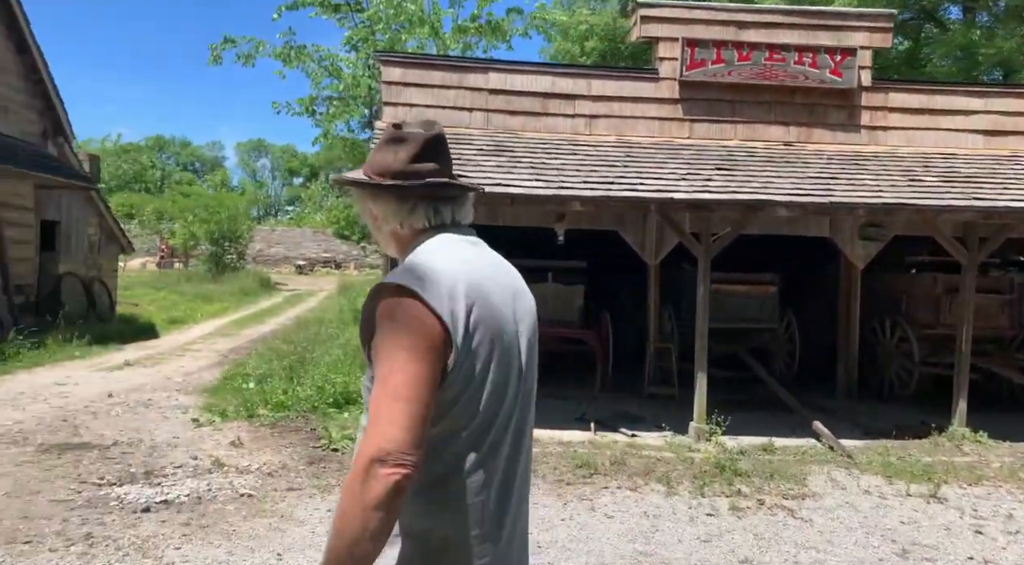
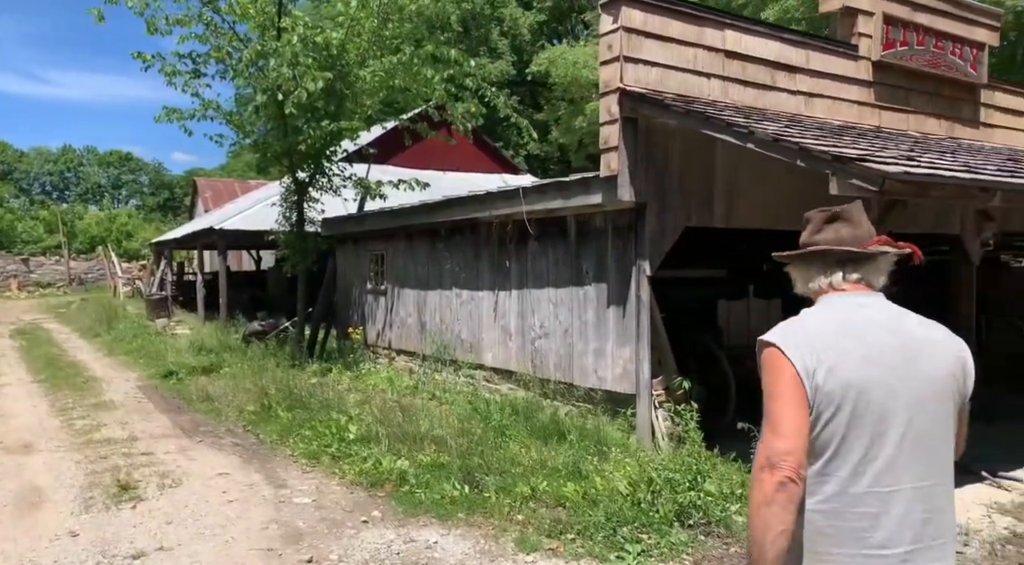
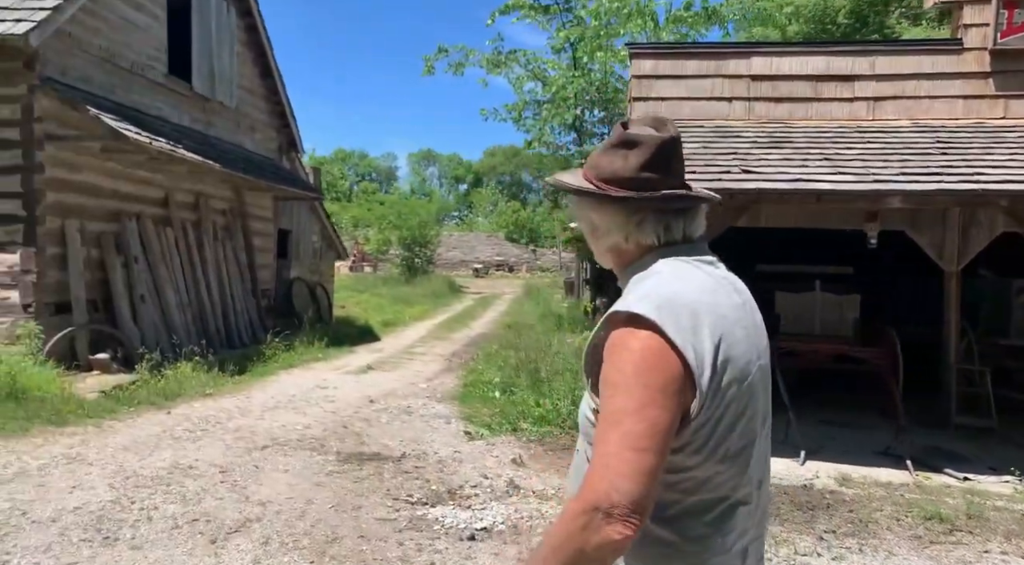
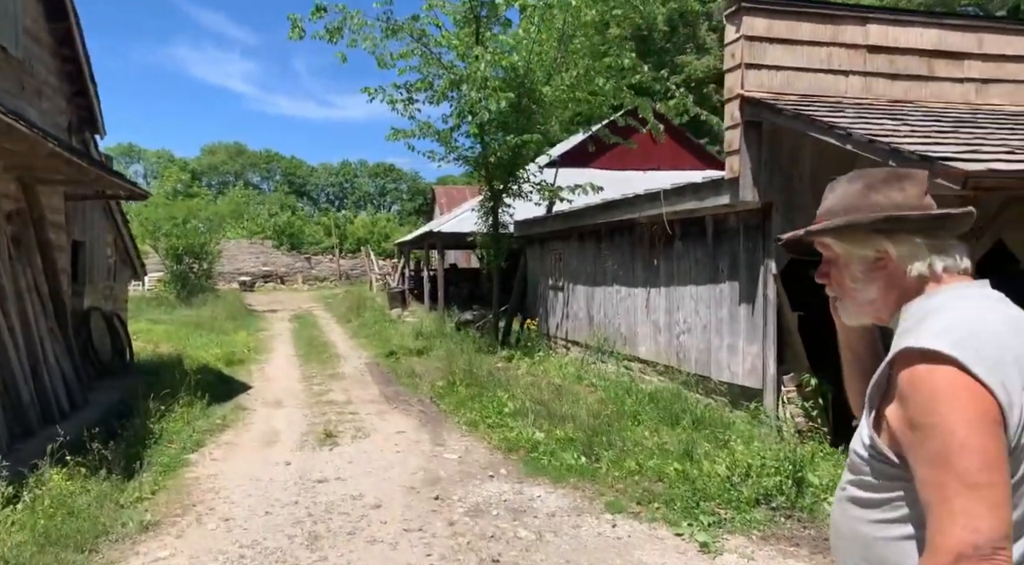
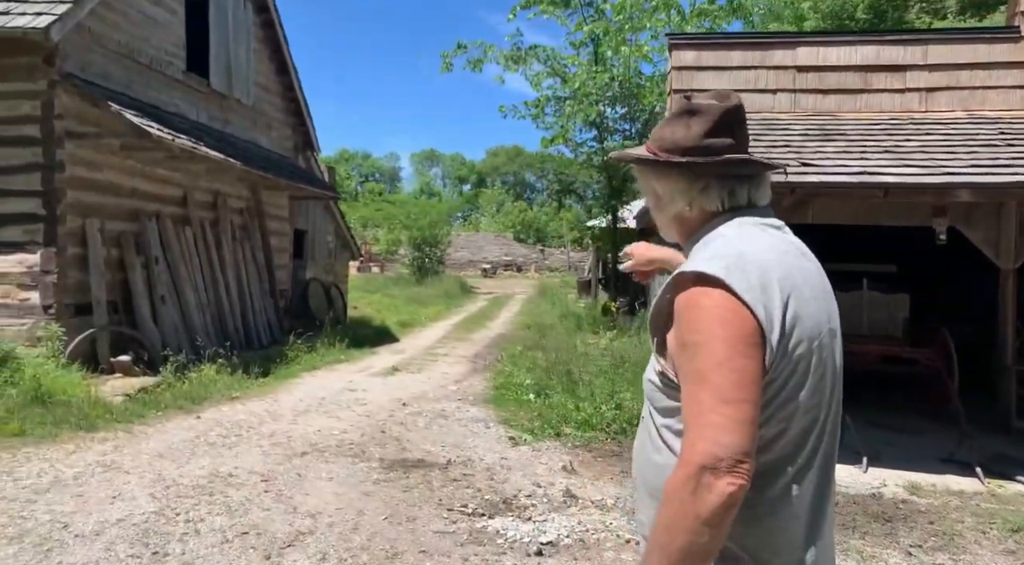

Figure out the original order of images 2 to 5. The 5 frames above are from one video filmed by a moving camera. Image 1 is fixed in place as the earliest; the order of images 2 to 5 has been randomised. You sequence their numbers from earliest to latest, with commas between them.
3, 5, 4, 2
